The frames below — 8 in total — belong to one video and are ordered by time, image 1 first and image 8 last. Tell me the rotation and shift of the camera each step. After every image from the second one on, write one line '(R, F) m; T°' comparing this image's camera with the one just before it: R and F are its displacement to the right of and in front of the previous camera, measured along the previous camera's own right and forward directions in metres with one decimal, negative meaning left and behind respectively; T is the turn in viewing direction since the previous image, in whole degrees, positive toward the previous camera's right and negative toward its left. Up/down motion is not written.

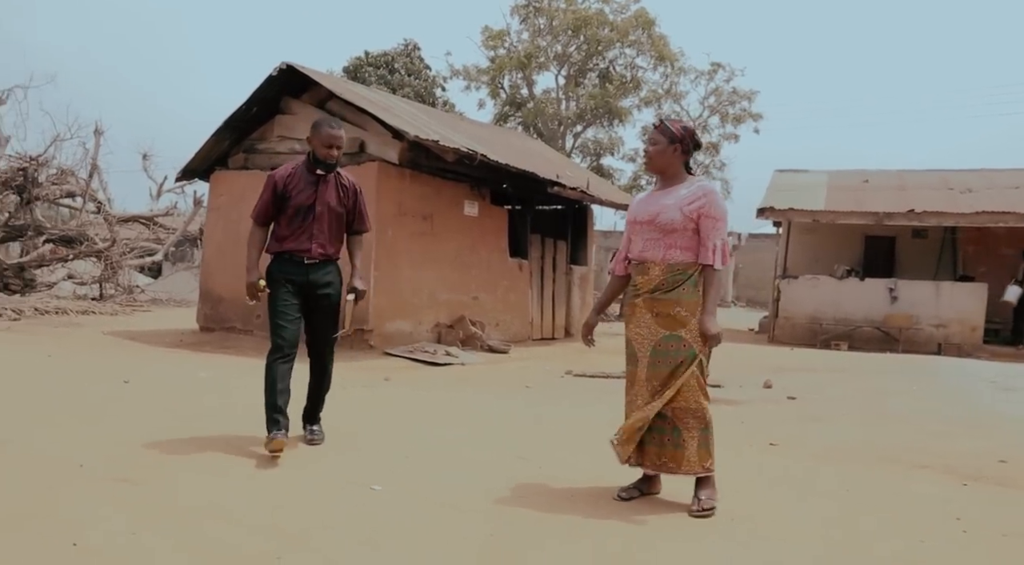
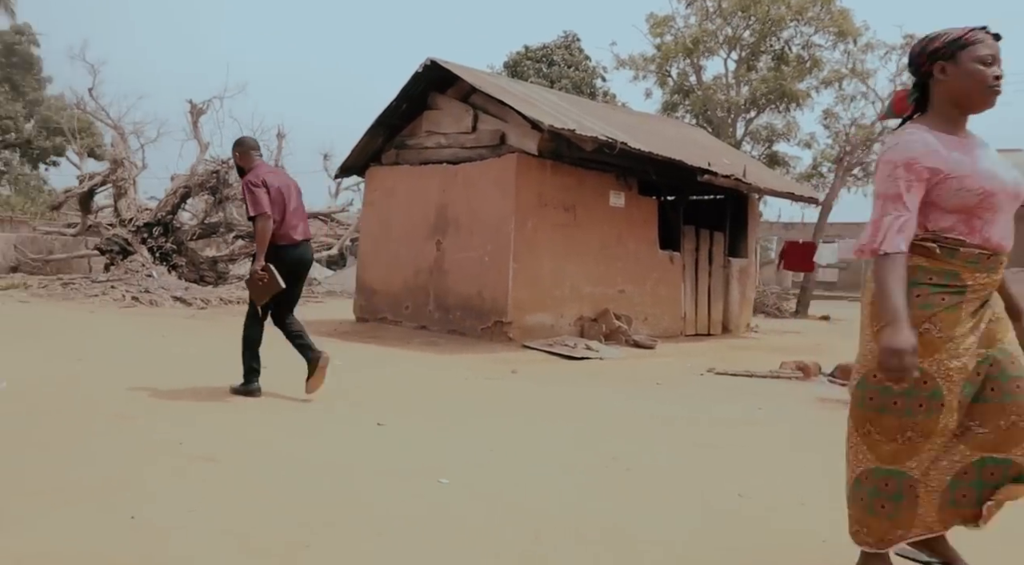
(+0.3, +0.2) m; -13°
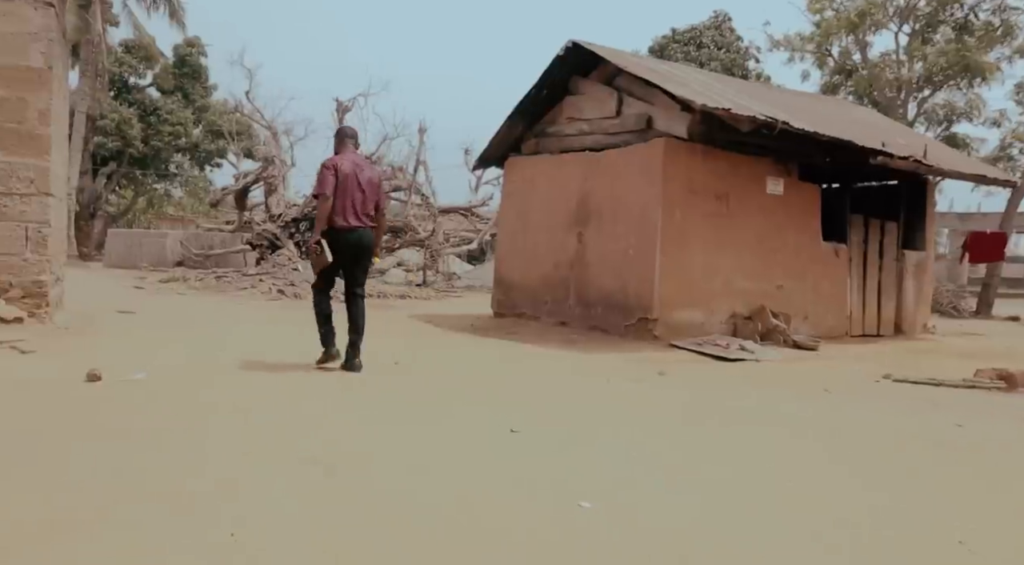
(-0.1, +0.4) m; -11°
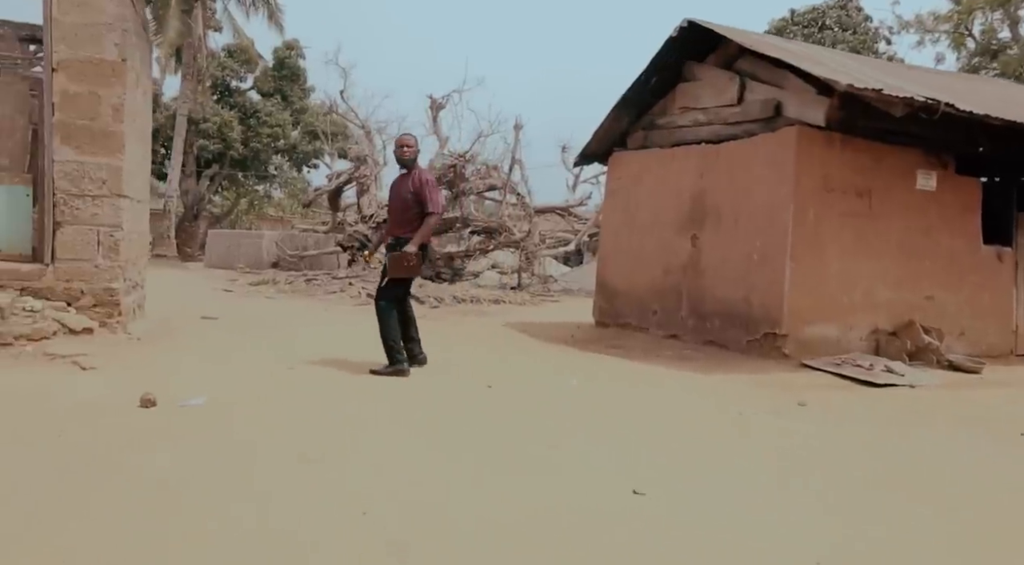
(-0.1, +0.7) m; -7°
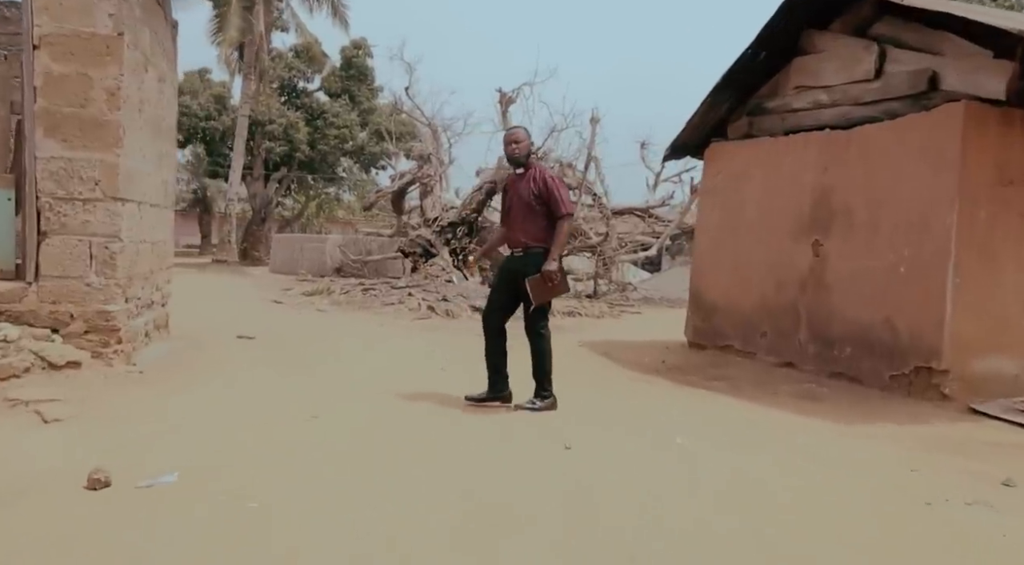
(-0.1, +1.1) m; -6°
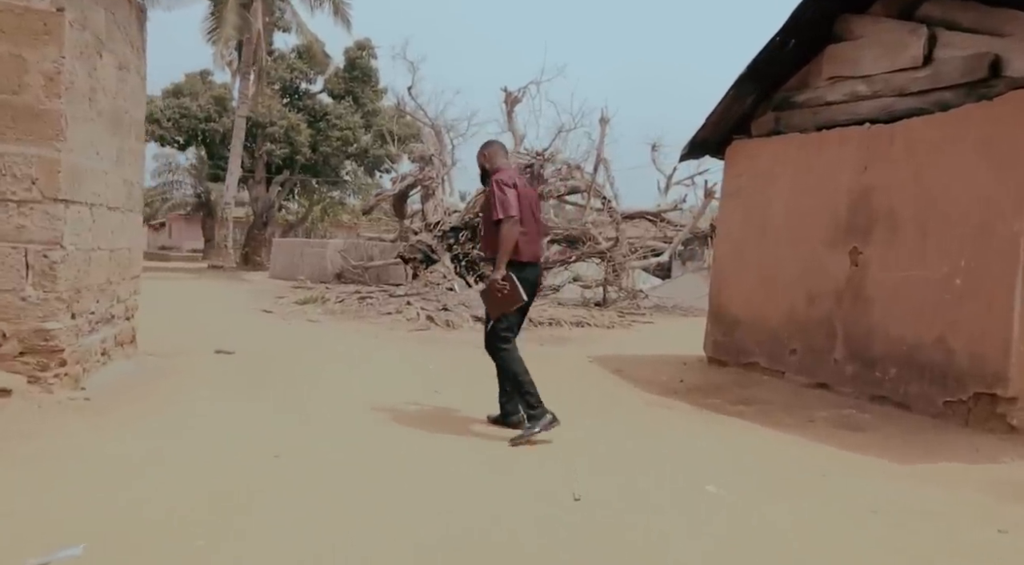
(0.0, +0.6) m; -1°
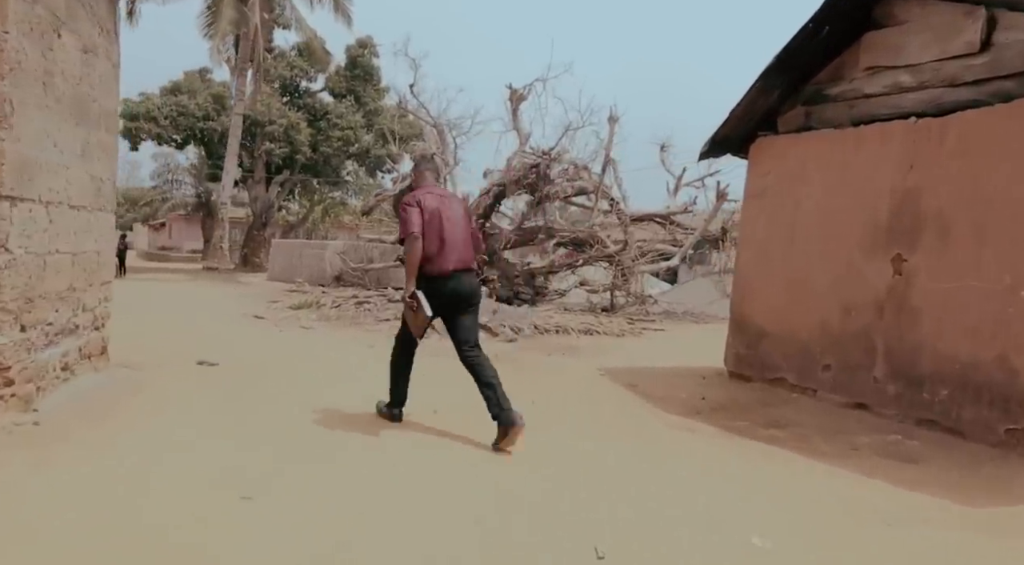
(0.0, +0.5) m; 0°
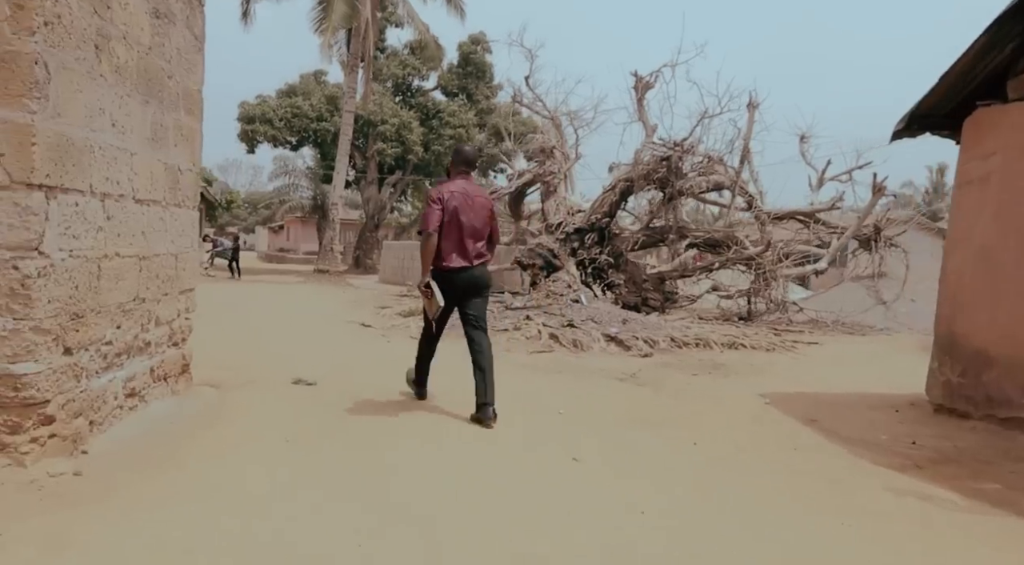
(-0.2, +1.0) m; -8°
